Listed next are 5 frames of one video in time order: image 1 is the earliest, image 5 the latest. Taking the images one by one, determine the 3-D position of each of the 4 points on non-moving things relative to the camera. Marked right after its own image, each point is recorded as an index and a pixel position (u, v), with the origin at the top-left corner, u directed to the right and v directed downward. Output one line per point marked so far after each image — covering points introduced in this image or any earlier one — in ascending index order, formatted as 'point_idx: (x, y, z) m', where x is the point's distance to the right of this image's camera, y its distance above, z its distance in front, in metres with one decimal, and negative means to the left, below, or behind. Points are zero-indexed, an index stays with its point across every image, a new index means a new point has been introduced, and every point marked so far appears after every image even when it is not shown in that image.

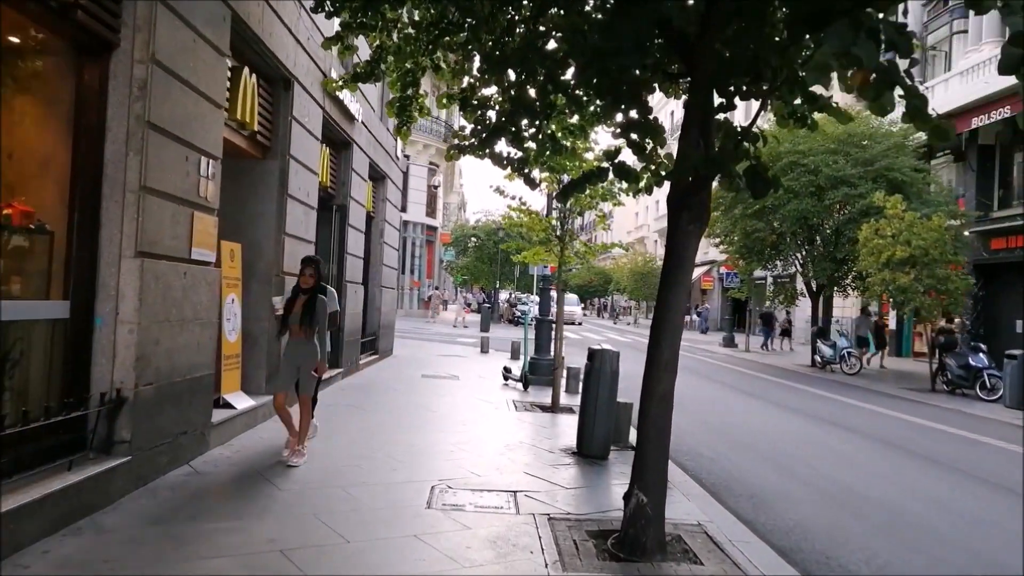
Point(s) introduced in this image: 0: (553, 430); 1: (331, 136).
0: (+0.4, -1.6, +9.1) m
1: (-2.6, +2.2, +11.8) m
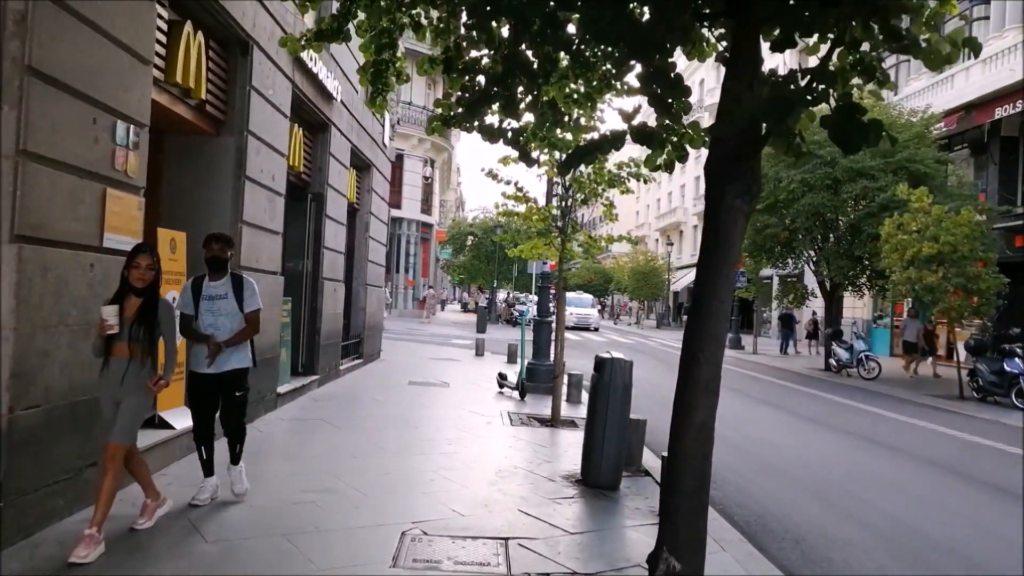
0: (+0.4, -1.6, +7.9) m
1: (-2.7, +2.3, +10.5) m
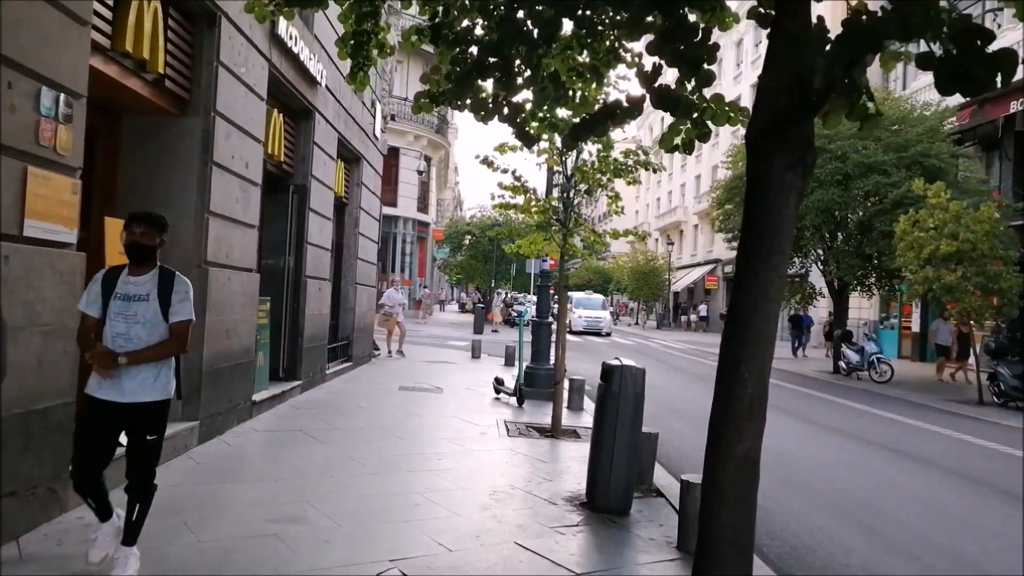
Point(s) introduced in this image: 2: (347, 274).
0: (+0.4, -1.6, +7.1) m
1: (-2.7, +2.3, +9.8) m
2: (-2.8, +0.2, +13.8) m
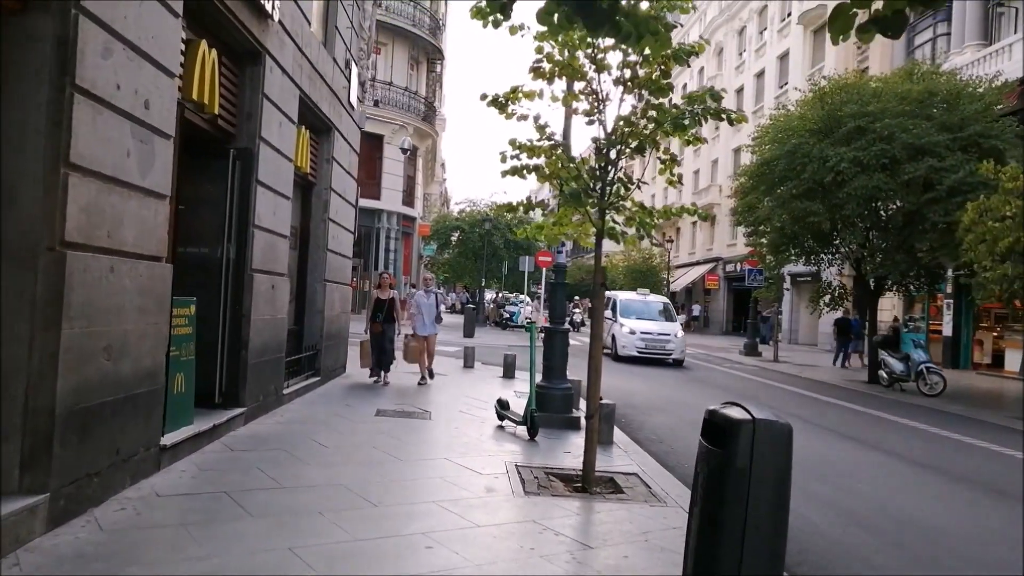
0: (+0.5, -1.5, +4.7) m
1: (-2.6, +2.3, +7.3) m
2: (-2.8, +0.3, +11.3) m
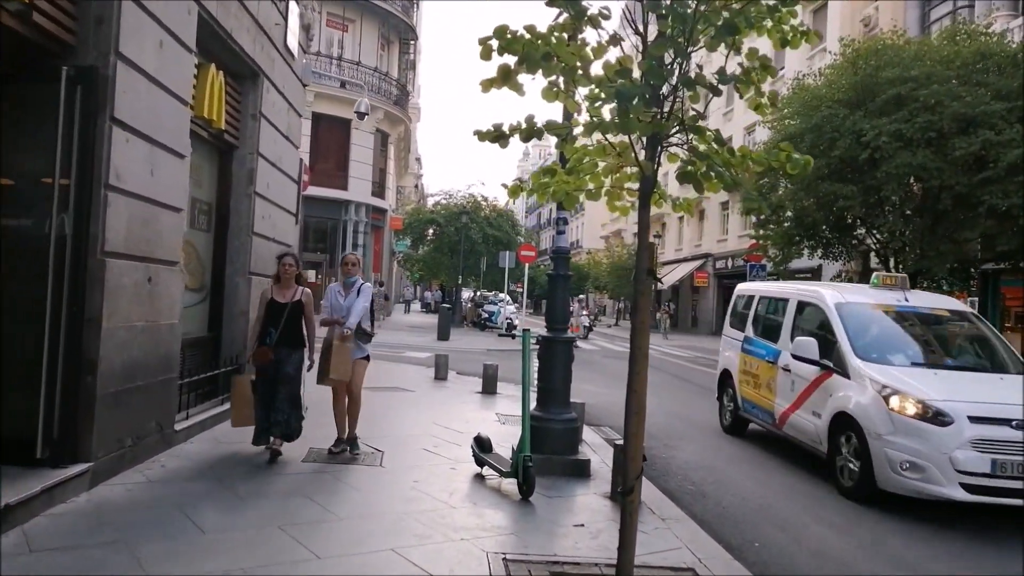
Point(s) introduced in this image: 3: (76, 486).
0: (+0.5, -1.5, +2.1) m
1: (-2.7, +2.3, +4.6) m
2: (-3.0, +0.3, +8.6) m
3: (-2.6, -1.2, +4.9) m
